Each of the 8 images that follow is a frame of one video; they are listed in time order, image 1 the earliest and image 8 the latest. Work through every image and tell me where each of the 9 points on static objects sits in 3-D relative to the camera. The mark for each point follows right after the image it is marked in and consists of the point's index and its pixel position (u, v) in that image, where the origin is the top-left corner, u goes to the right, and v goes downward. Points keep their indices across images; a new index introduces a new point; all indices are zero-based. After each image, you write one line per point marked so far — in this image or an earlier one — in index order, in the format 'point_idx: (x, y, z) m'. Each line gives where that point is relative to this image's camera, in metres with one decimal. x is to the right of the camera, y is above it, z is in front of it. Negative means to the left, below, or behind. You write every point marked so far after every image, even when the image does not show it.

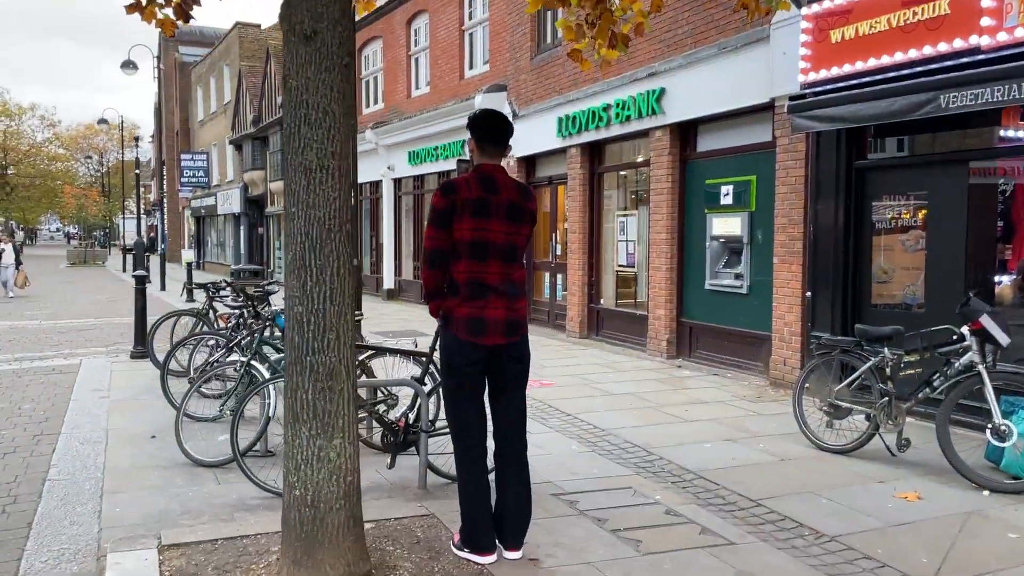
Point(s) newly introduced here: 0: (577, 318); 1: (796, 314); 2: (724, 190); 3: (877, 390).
0: (+1.0, -0.5, +12.7) m
1: (+2.9, -0.3, +8.4) m
2: (+2.5, +1.2, +9.8) m
3: (+2.6, -0.7, +5.8) m
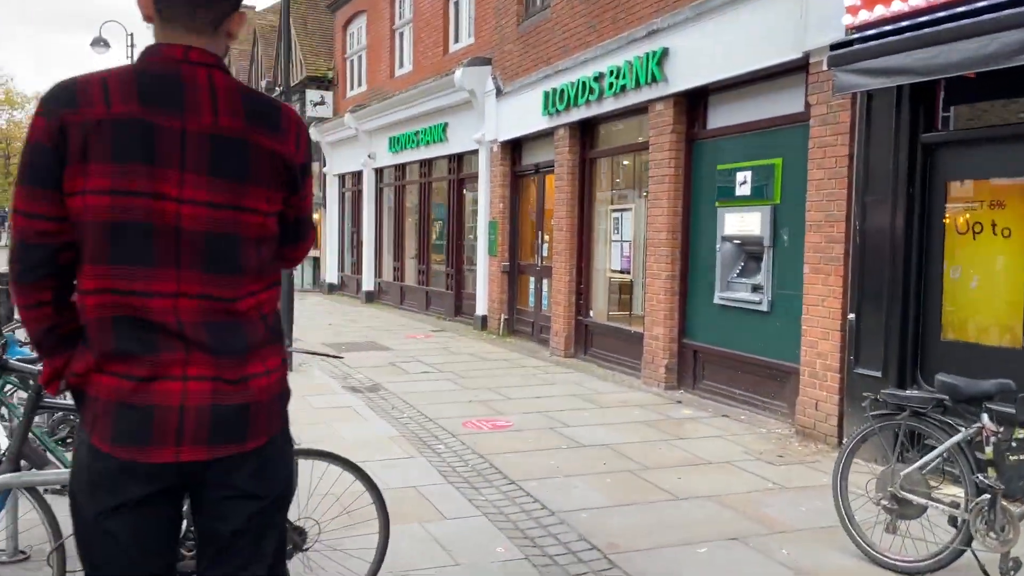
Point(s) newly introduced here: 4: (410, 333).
0: (+0.6, -0.6, +10.6) m
1: (+2.5, -0.4, +6.3) m
2: (+2.1, +1.0, +7.6) m
3: (+2.1, -0.9, +3.7) m
4: (-1.6, -0.7, +12.9) m
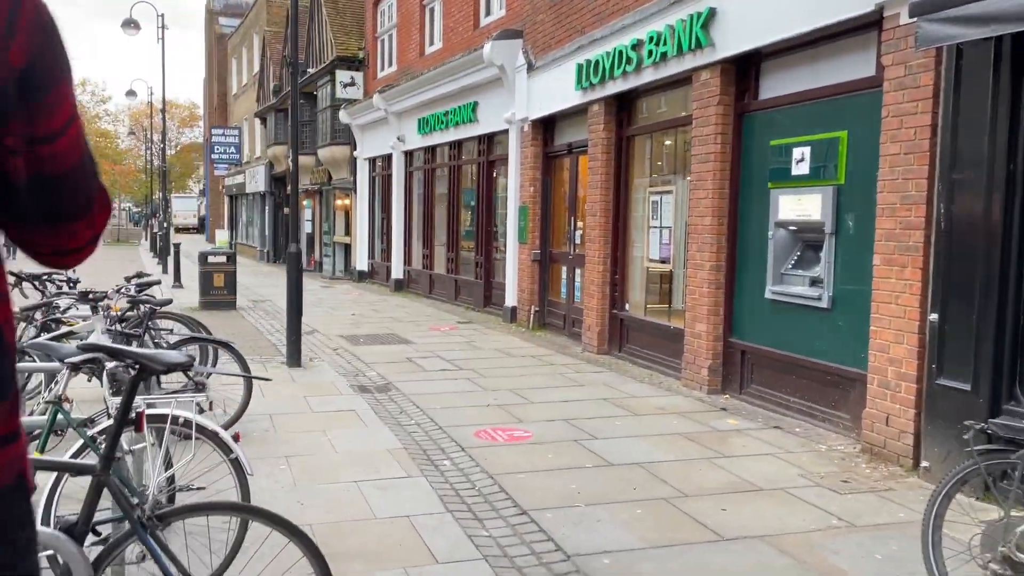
0: (+1.0, -0.5, +9.7) m
1: (+2.6, -0.4, +5.3) m
2: (+2.3, +1.1, +6.7) m
3: (+2.0, -0.9, +2.7) m
4: (-1.2, -0.5, +12.2) m
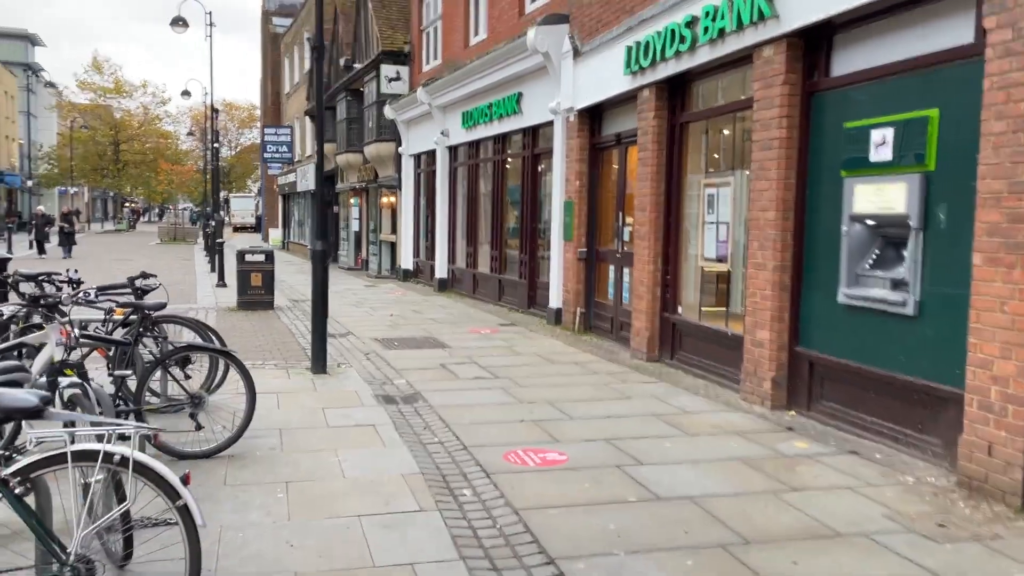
0: (+1.4, -0.5, +8.9) m
1: (+2.7, -0.4, +4.4) m
2: (+2.6, +1.1, +5.8) m
3: (+2.0, -0.9, +1.9) m
4: (-0.5, -0.6, +11.5) m
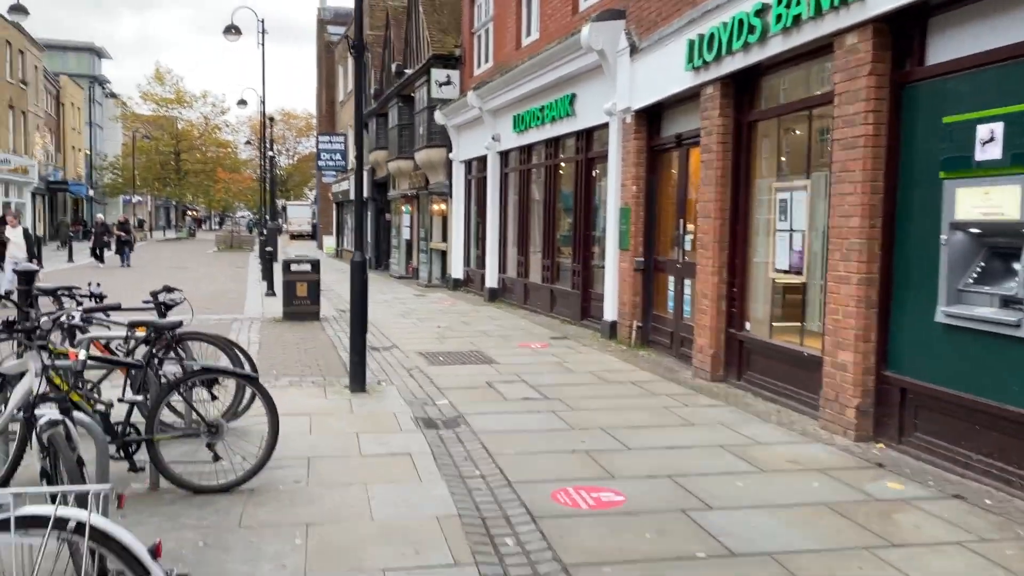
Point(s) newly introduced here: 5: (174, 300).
0: (+2.0, -0.6, +8.2) m
1: (+3.0, -0.5, +3.7) m
2: (+2.9, +1.0, +5.0) m
3: (+2.1, -1.0, +1.2) m
4: (+0.2, -0.7, +10.9) m
5: (-2.3, -0.1, +5.6) m
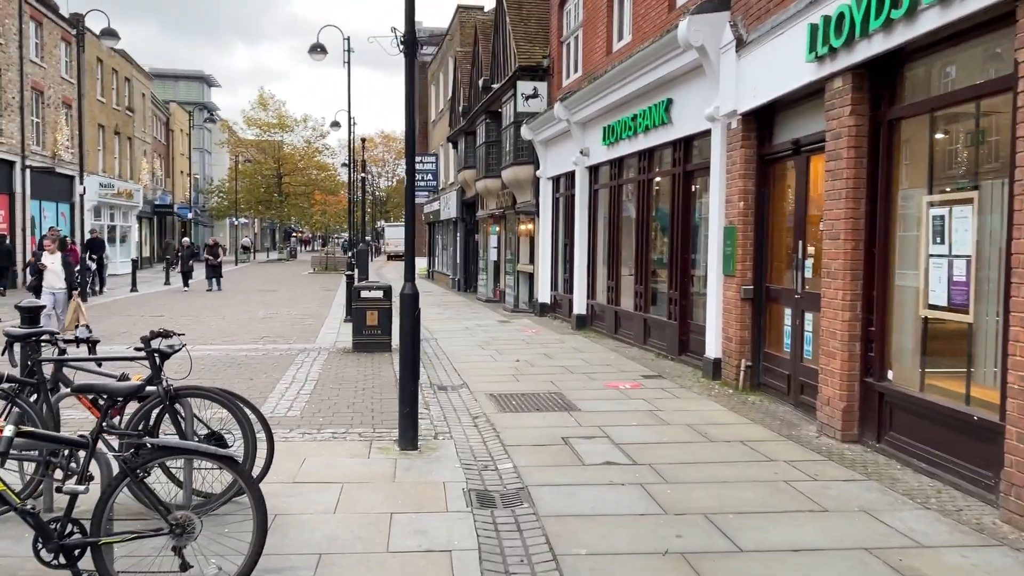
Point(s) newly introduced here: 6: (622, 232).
0: (+2.6, -0.9, +6.7) m
1: (+3.1, -0.7, +2.0) m
2: (+3.2, +0.7, +3.4) m
3: (+1.9, -1.1, -0.4) m
4: (+1.2, -1.1, +9.6) m
5: (-1.9, -0.3, +4.6) m
6: (+1.8, +0.9, +13.5) m
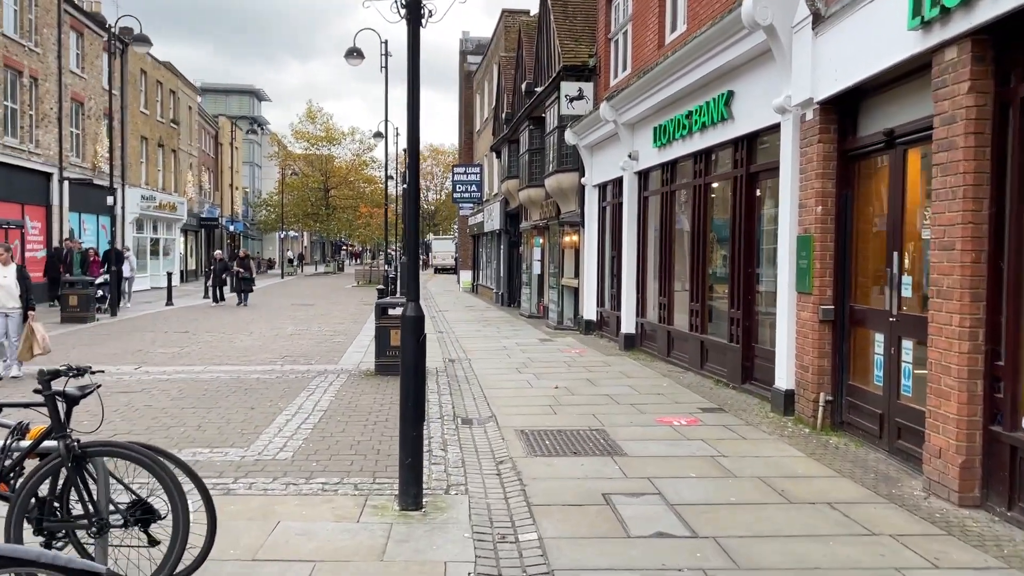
0: (+2.8, -1.1, +5.3) m
1: (+3.0, -0.8, +0.6) m
2: (+3.2, +0.6, +2.0) m
3: (+1.7, -1.2, -1.7) m
4: (+1.6, -1.3, +8.2) m
5: (-1.9, -0.4, +3.5) m
6: (+2.4, +0.7, +12.2) m
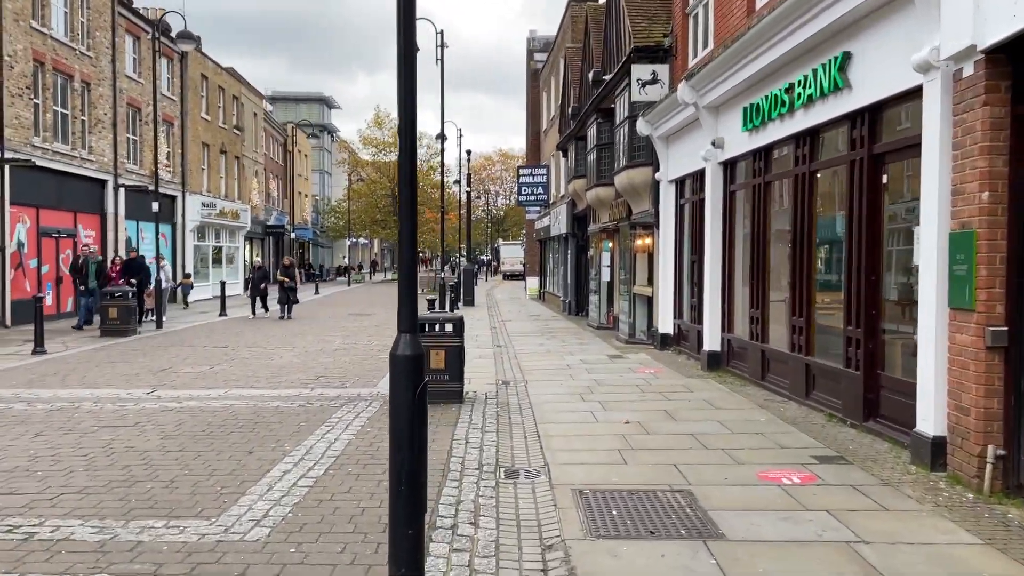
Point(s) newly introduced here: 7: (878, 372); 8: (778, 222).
0: (+3.0, -1.2, +3.3) m
1: (+2.8, -0.8, -1.4) m
2: (+3.1, +0.6, 0.0) m
3: (+1.3, -1.2, -3.6) m
4: (+2.0, -1.4, +6.4) m
5: (-1.8, -0.5, +1.9) m
6: (+3.2, +0.6, +10.2) m
7: (+3.3, -0.7, +7.4) m
8: (+3.2, +0.8, +9.9) m
